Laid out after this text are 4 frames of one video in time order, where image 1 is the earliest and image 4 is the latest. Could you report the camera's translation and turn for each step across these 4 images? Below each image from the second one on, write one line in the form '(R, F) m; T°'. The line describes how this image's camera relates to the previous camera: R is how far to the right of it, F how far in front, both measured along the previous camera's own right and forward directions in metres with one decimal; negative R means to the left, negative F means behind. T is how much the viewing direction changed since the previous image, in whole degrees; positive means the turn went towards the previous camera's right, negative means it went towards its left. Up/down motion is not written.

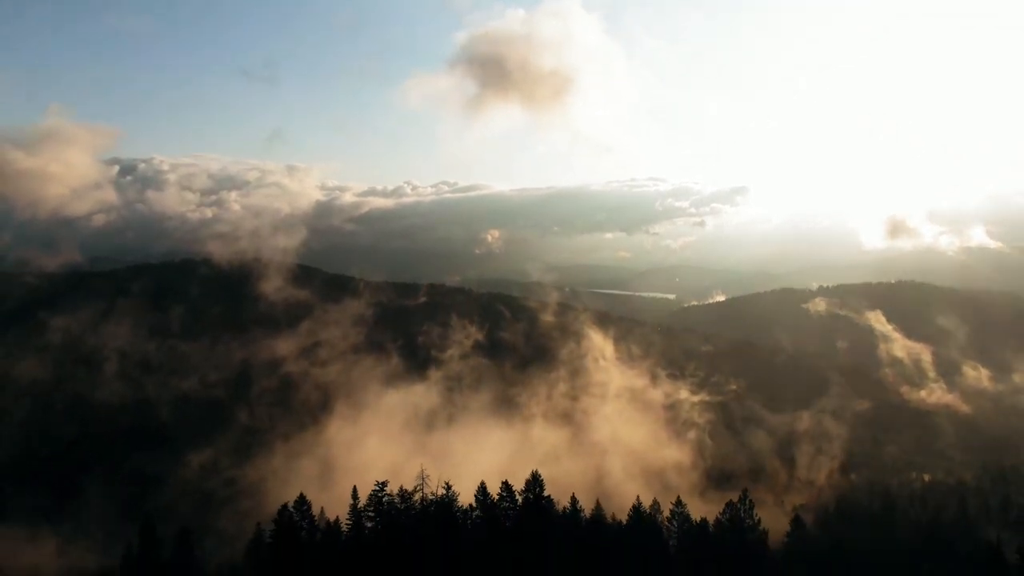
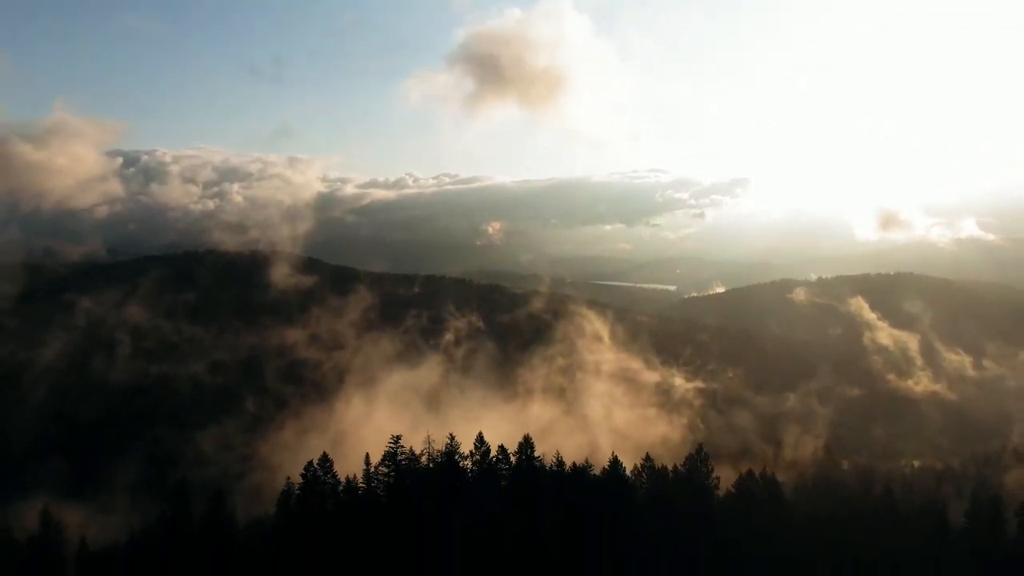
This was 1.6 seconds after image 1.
(+0.3, -4.9) m; 0°
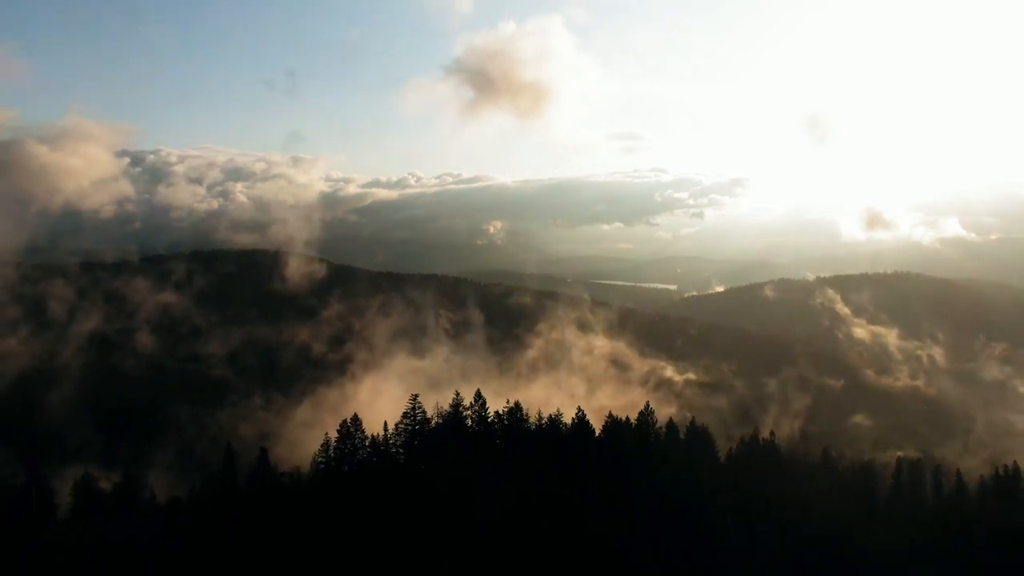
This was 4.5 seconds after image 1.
(+0.4, -8.9) m; 0°
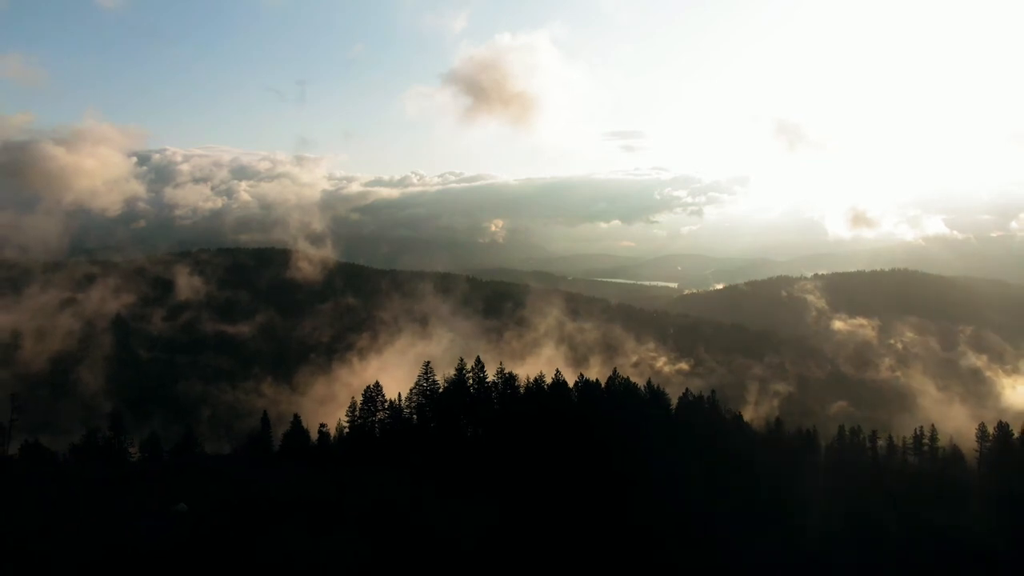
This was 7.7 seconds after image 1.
(+0.7, -9.6) m; 0°
